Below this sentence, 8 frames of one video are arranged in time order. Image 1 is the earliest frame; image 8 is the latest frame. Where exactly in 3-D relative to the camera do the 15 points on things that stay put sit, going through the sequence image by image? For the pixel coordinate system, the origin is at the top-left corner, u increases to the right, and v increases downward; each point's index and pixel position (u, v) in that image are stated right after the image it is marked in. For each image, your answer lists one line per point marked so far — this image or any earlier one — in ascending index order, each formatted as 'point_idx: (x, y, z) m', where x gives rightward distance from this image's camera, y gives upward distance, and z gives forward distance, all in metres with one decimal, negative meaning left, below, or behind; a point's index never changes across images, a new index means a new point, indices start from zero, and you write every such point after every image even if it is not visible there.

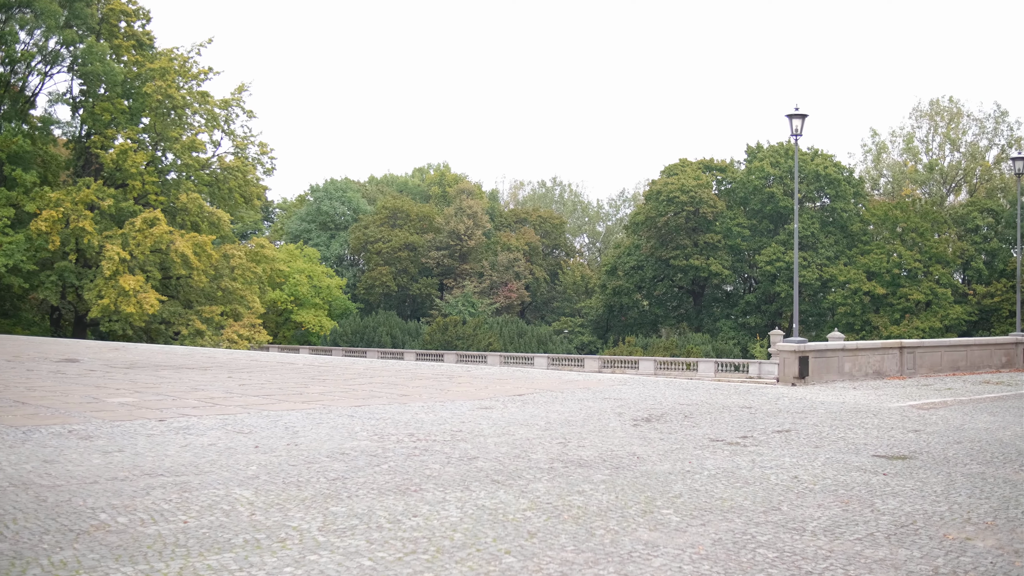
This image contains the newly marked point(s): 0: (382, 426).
0: (-1.8, -1.9, +12.3) m
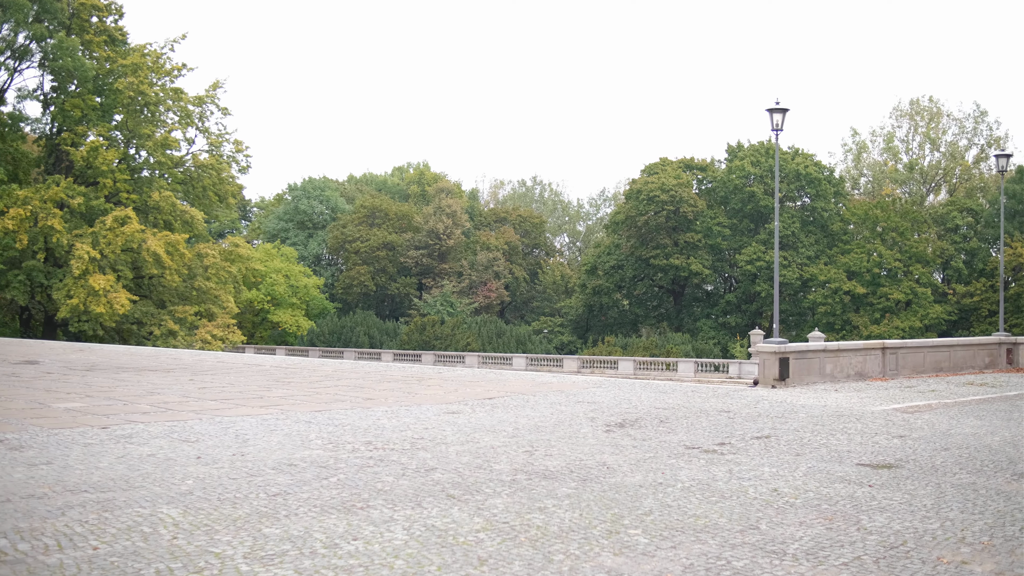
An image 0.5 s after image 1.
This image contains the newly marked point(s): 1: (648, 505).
0: (-2.3, -1.9, +11.5) m
1: (+1.1, -1.8, +7.2) m
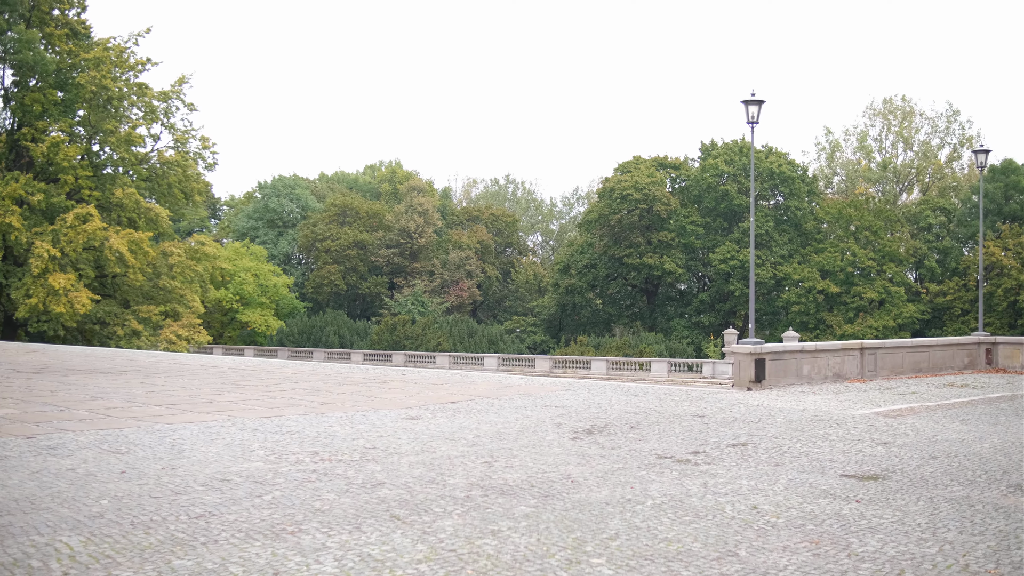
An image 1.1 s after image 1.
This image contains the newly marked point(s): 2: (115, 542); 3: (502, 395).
0: (-2.8, -1.9, +10.7) m
1: (+0.8, -1.8, +6.4) m
2: (-2.8, -1.8, +6.2) m
3: (-0.2, -1.9, +15.7) m
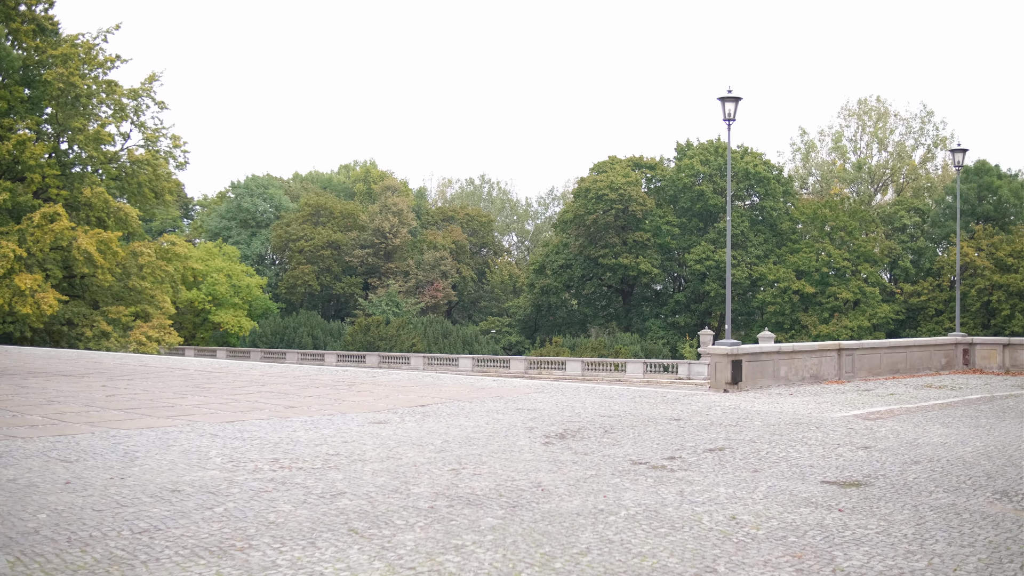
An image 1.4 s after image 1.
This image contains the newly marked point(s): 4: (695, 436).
0: (-3.1, -1.9, +10.2) m
1: (+0.5, -1.8, +6.1) m
2: (-3.0, -1.8, +5.7) m
3: (-0.7, -1.9, +15.3) m
4: (+2.3, -1.8, +10.9) m
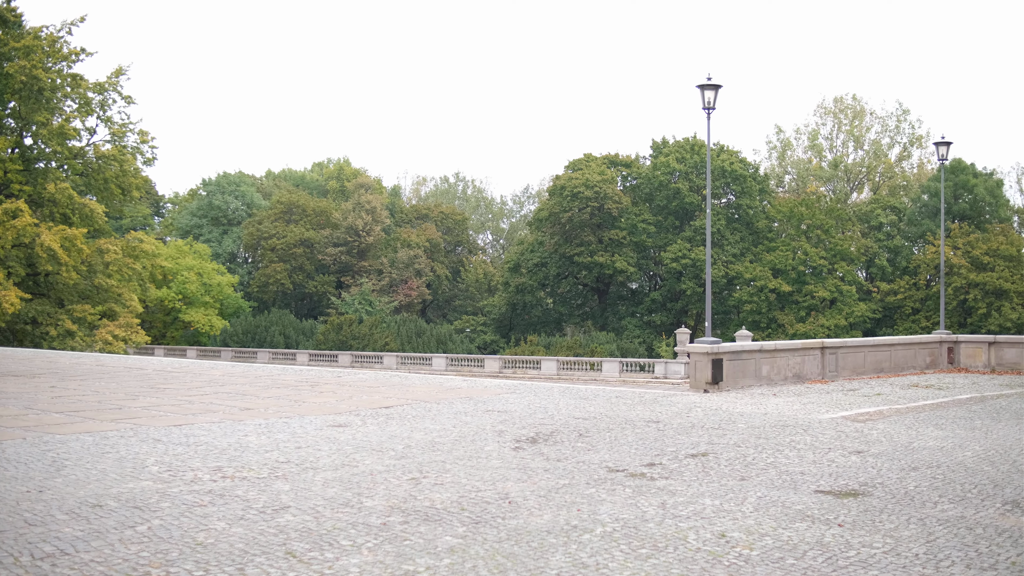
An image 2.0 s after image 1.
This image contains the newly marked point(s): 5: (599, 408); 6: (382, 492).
0: (-3.5, -1.8, +9.3) m
1: (+0.3, -1.7, +5.3) m
2: (-3.3, -1.7, +4.9) m
3: (-1.2, -1.8, +14.5) m
4: (+1.9, -1.8, +10.2) m
5: (+1.3, -1.8, +13.1) m
6: (-1.1, -1.8, +7.5) m
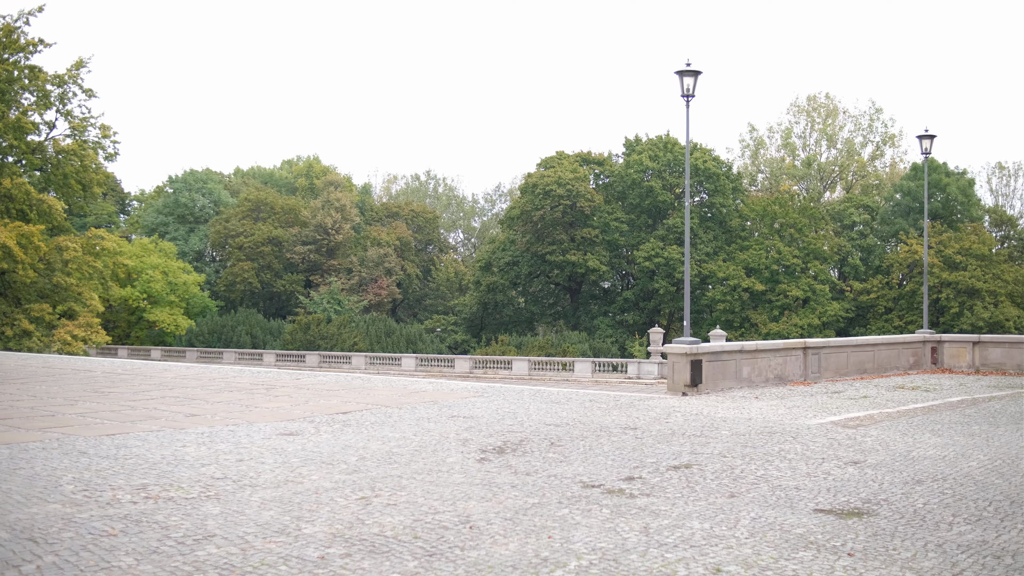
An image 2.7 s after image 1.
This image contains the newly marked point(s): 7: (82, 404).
0: (-3.8, -1.7, +8.3) m
1: (+0.1, -1.6, +4.4) m
2: (-3.5, -1.7, +3.9) m
3: (-1.7, -1.8, +13.5) m
4: (+1.5, -1.7, +9.3) m
5: (+0.8, -1.8, +12.3) m
6: (-1.4, -1.7, +6.6) m
7: (-7.3, -2.0, +14.8) m
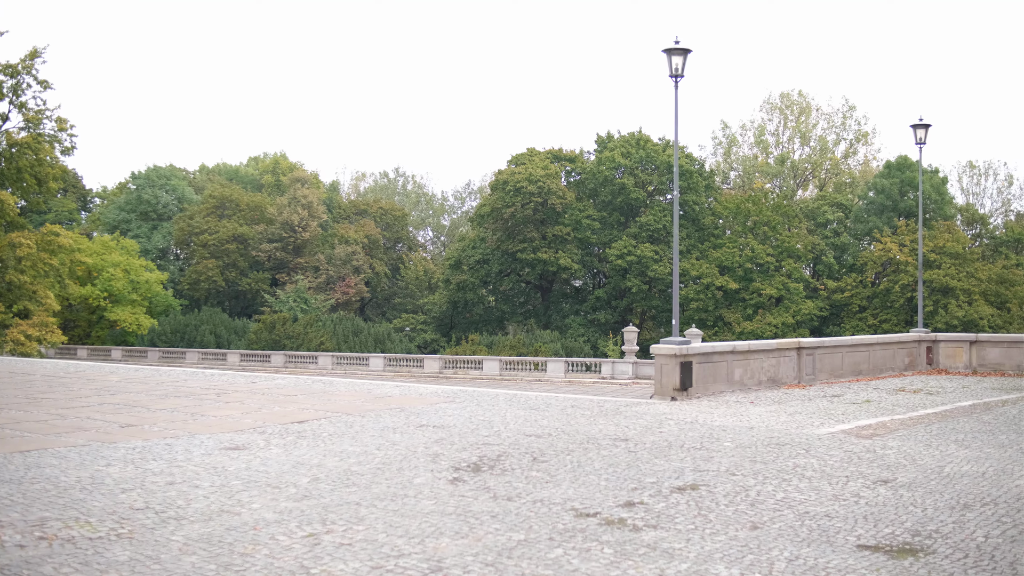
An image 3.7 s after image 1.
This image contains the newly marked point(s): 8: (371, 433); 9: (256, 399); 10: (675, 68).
0: (-4.0, -1.7, +7.0) m
1: (0.0, -1.6, +3.2) m
2: (-3.5, -1.6, +2.5) m
3: (-2.0, -1.7, +12.2) m
4: (+1.3, -1.7, +8.2) m
5: (+0.5, -1.7, +11.1) m
6: (-1.5, -1.7, +5.3) m
7: (-7.7, -1.9, +13.3) m
8: (-1.7, -1.7, +10.3) m
9: (-4.1, -1.8, +13.9) m
10: (+2.6, +3.5, +14.1) m
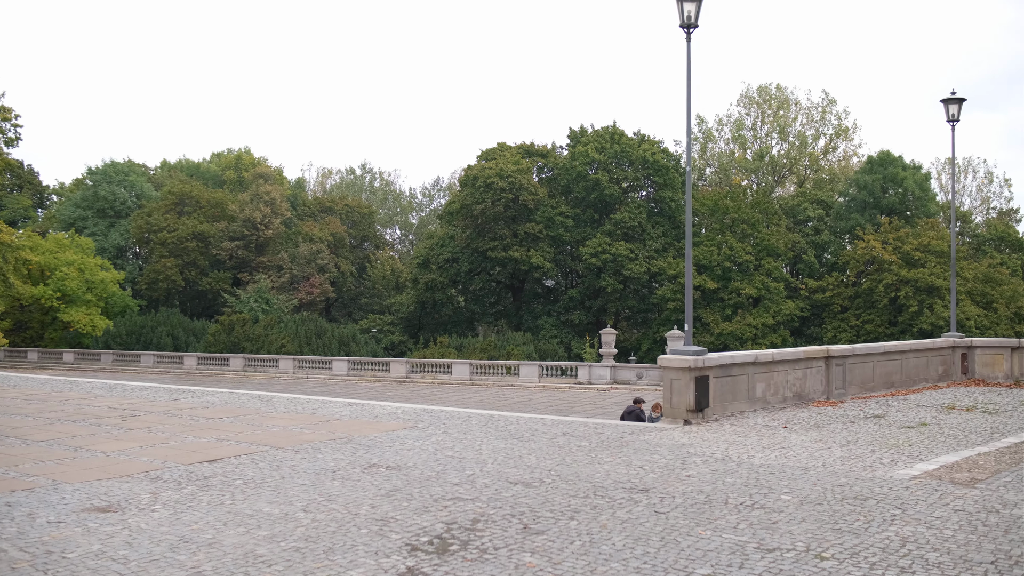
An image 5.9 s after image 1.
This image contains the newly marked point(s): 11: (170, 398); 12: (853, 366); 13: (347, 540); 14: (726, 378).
0: (-4.1, -1.7, +4.3) m
1: (+0.1, -1.6, +0.6) m
2: (-3.4, -1.6, -0.1) m
3: (-2.3, -1.7, +9.6) m
4: (+1.2, -1.6, +5.7) m
5: (+0.3, -1.7, +8.5) m
6: (-1.5, -1.6, +2.7) m
7: (-8.0, -1.9, +10.5) m
8: (-1.8, -1.7, +7.7) m
9: (-4.4, -1.8, +11.2) m
10: (+2.3, +3.6, +11.6) m
11: (-5.7, -1.8, +14.6) m
12: (+5.2, -1.2, +13.3) m
13: (-1.1, -1.7, +5.8) m
14: (+2.7, -1.1, +11.0) m
